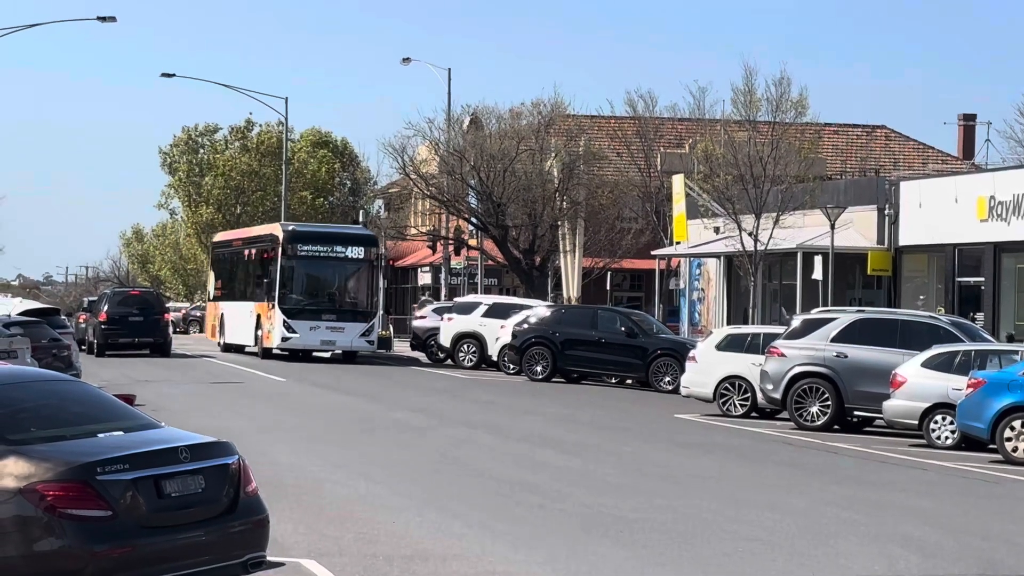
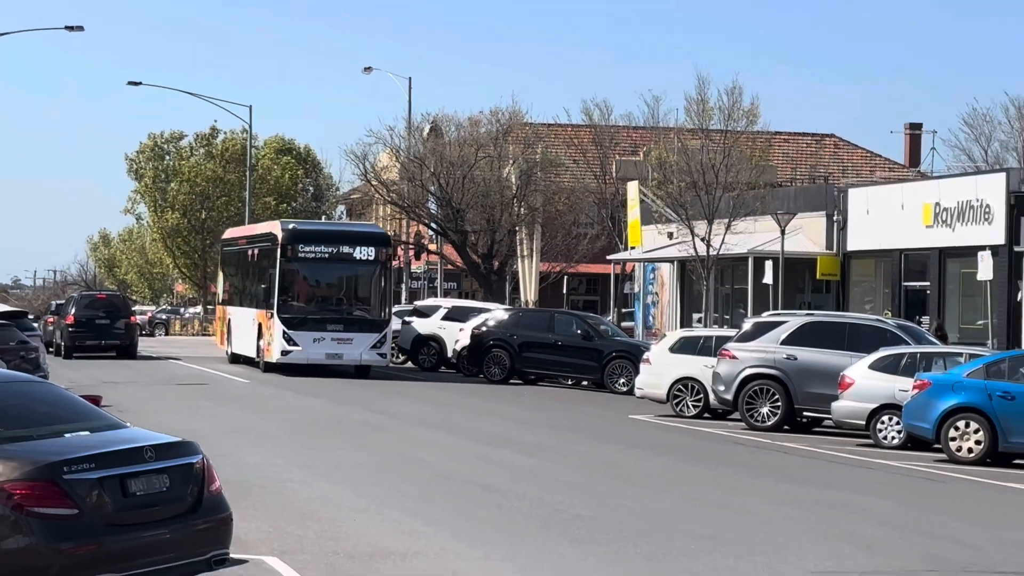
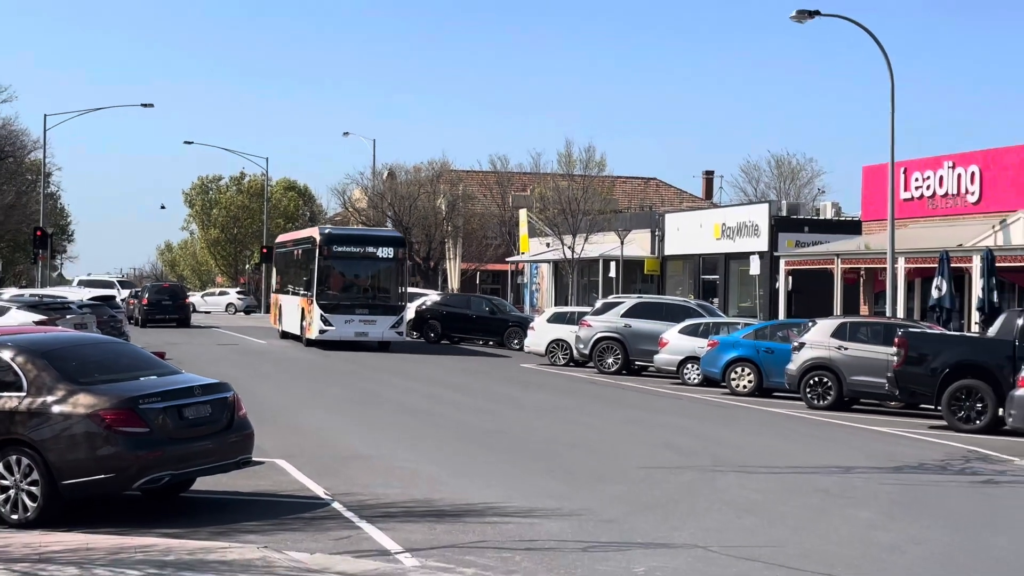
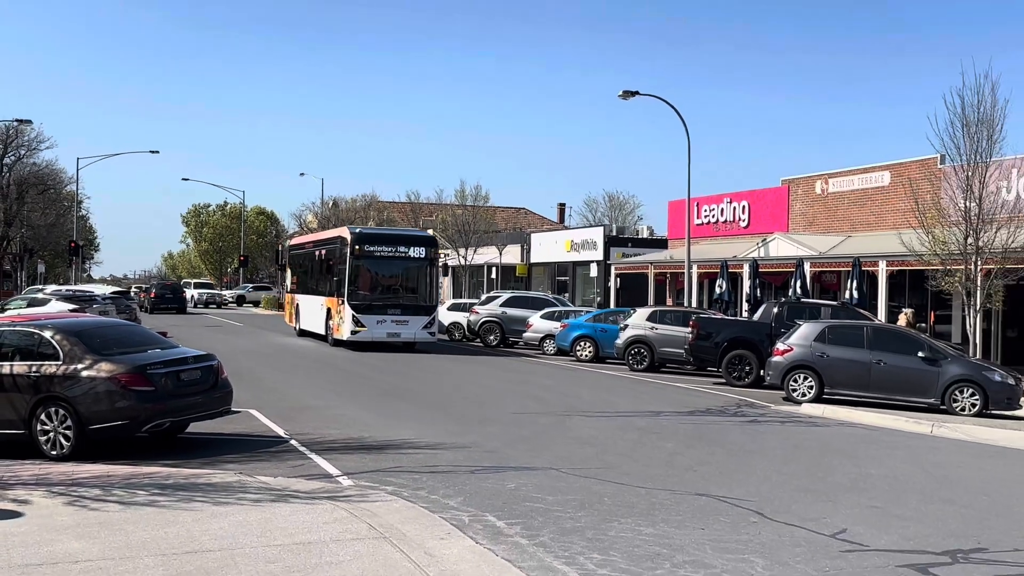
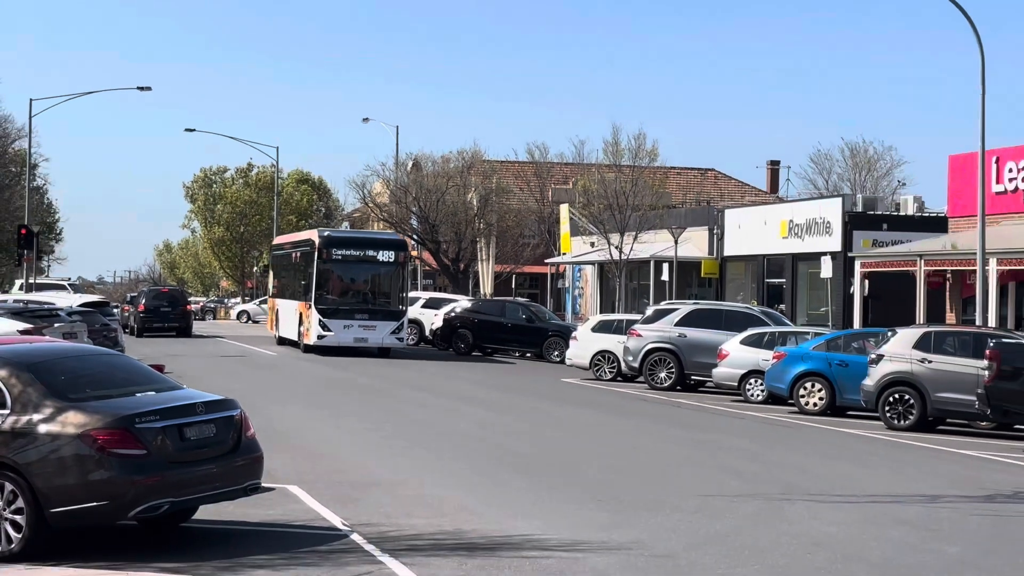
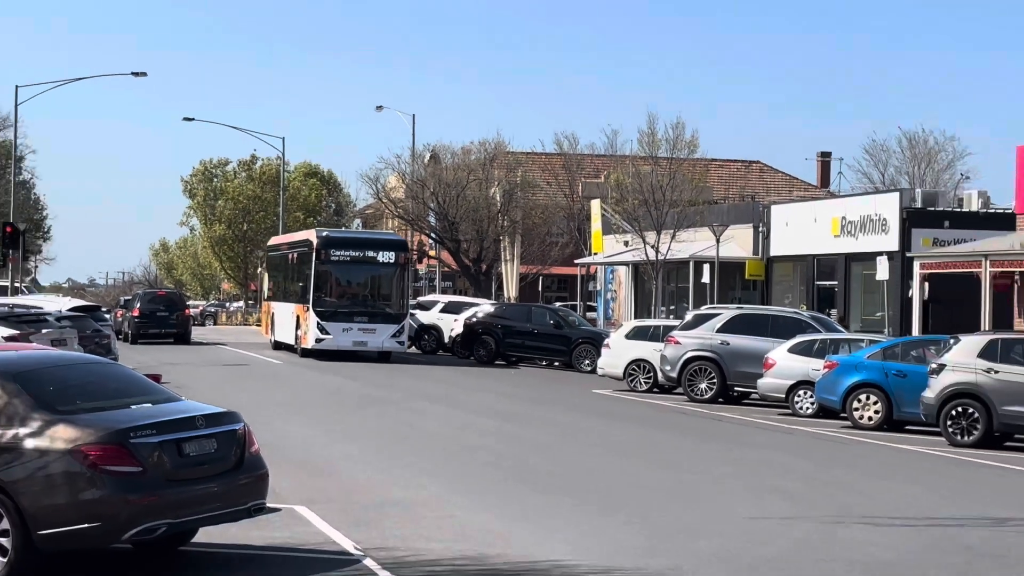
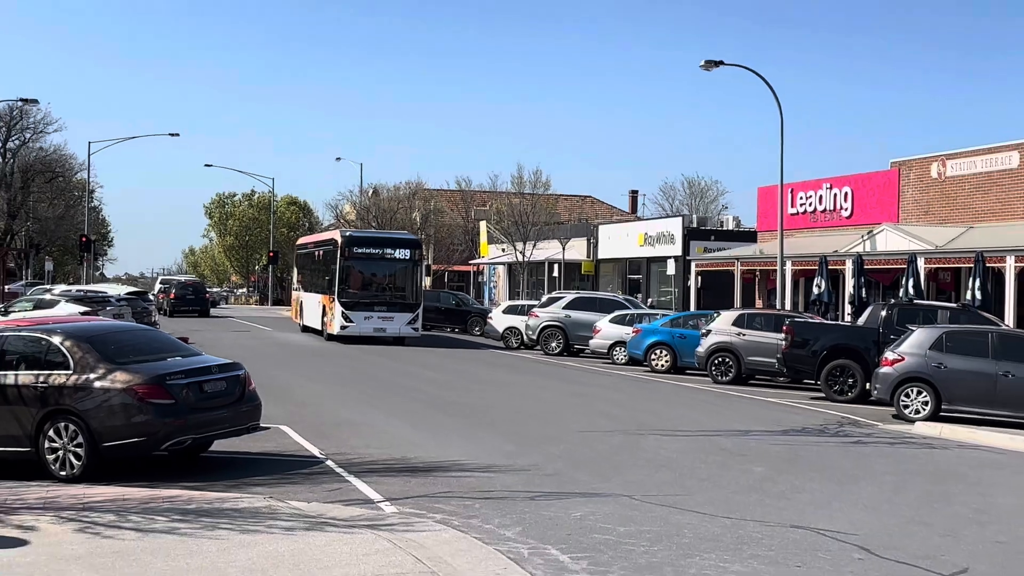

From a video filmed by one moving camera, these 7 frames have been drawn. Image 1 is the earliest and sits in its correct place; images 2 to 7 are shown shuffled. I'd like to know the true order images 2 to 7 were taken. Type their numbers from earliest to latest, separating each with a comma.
2, 6, 5, 3, 7, 4
